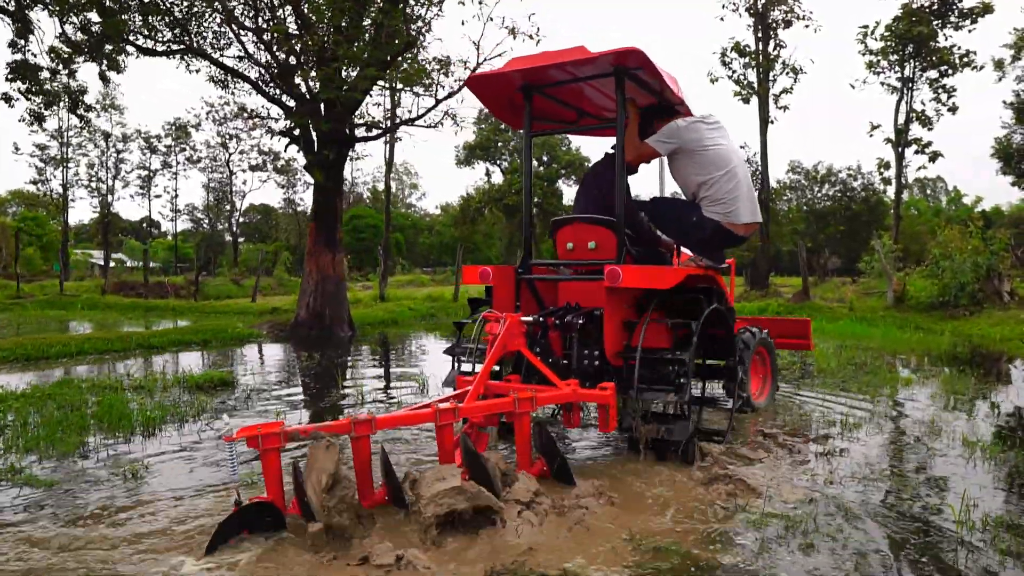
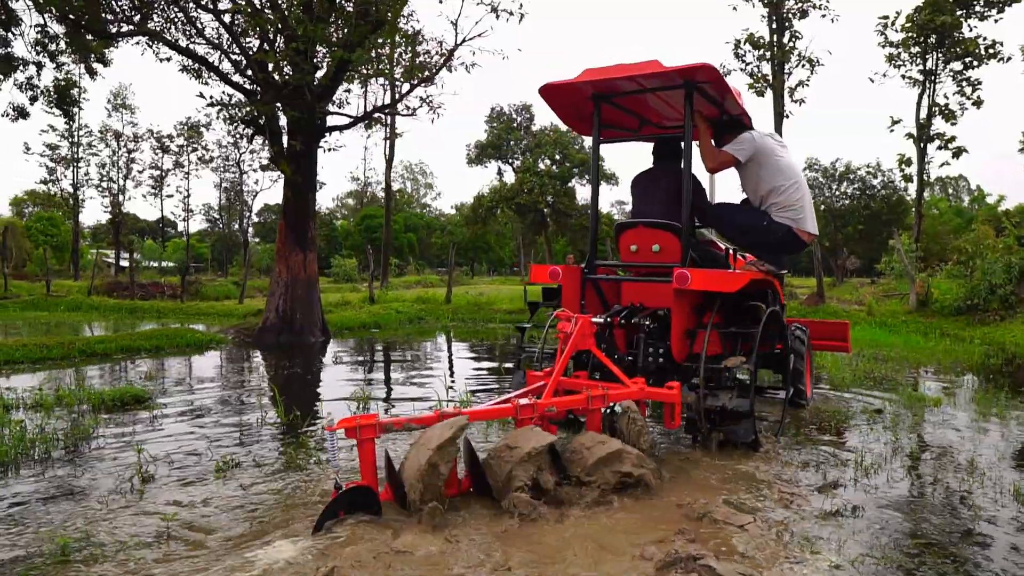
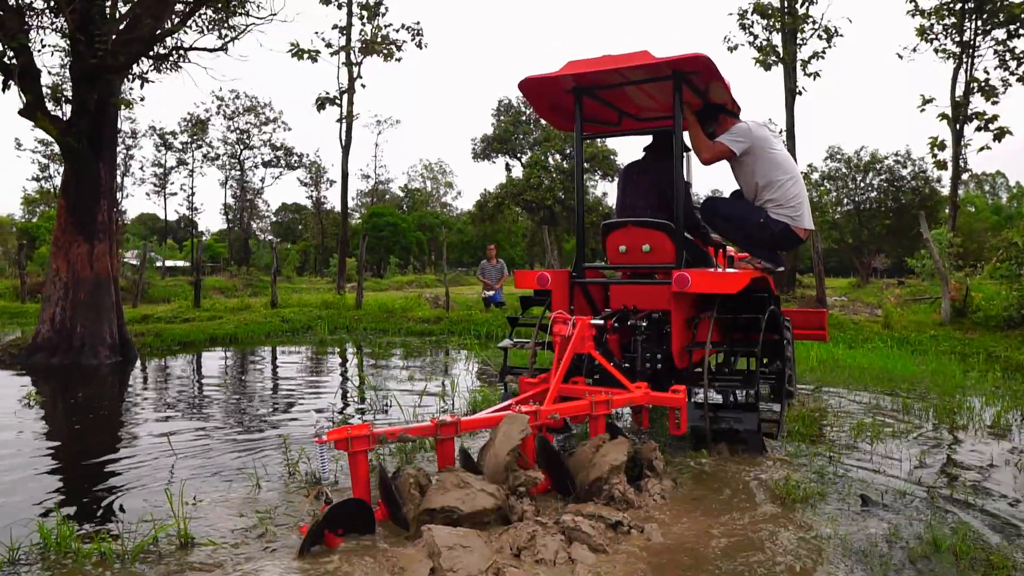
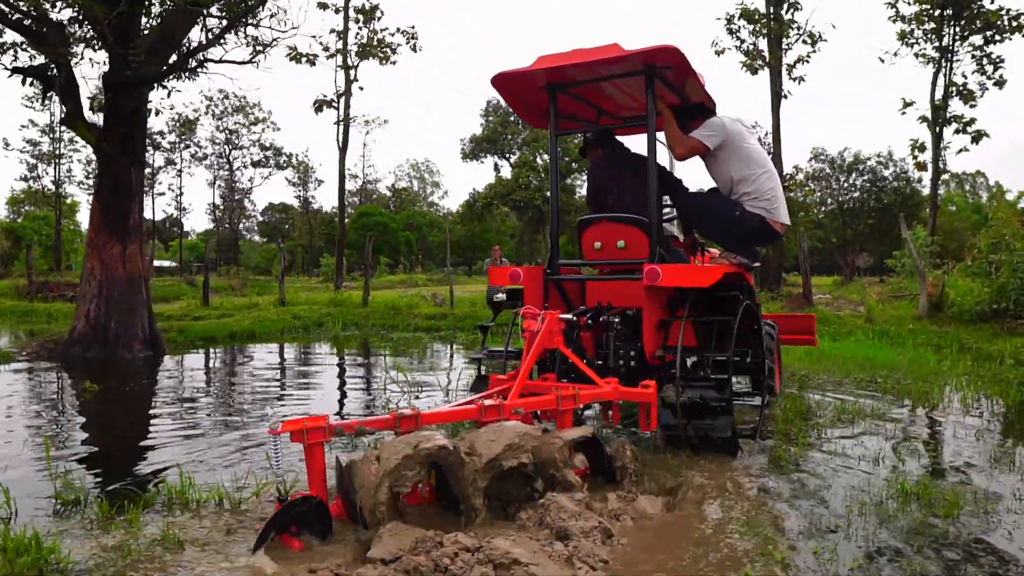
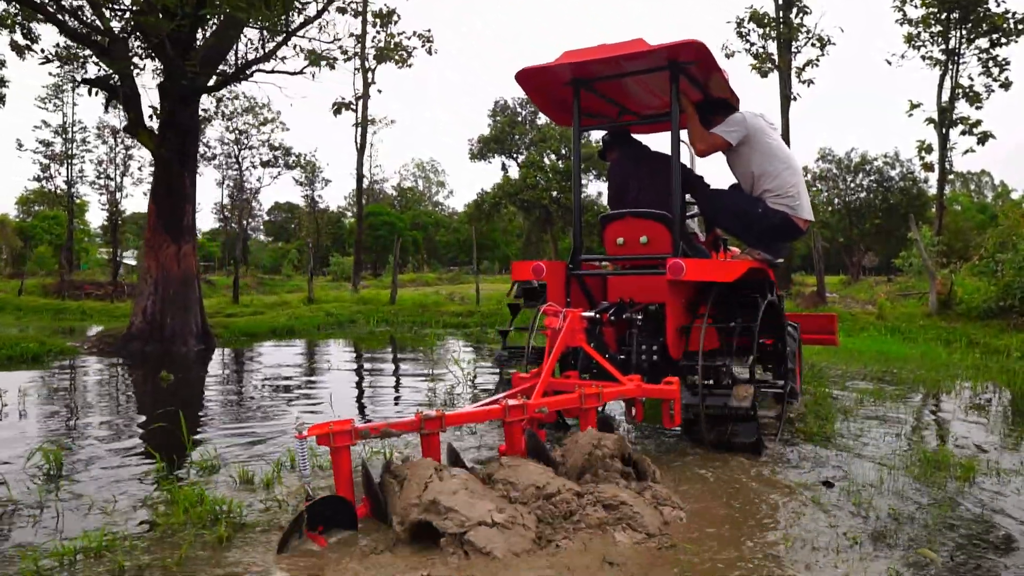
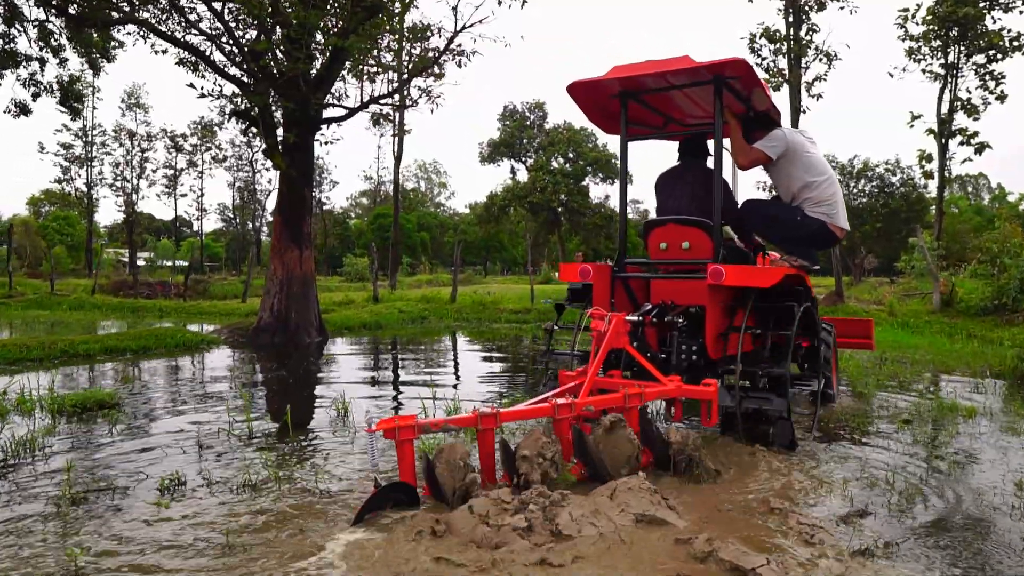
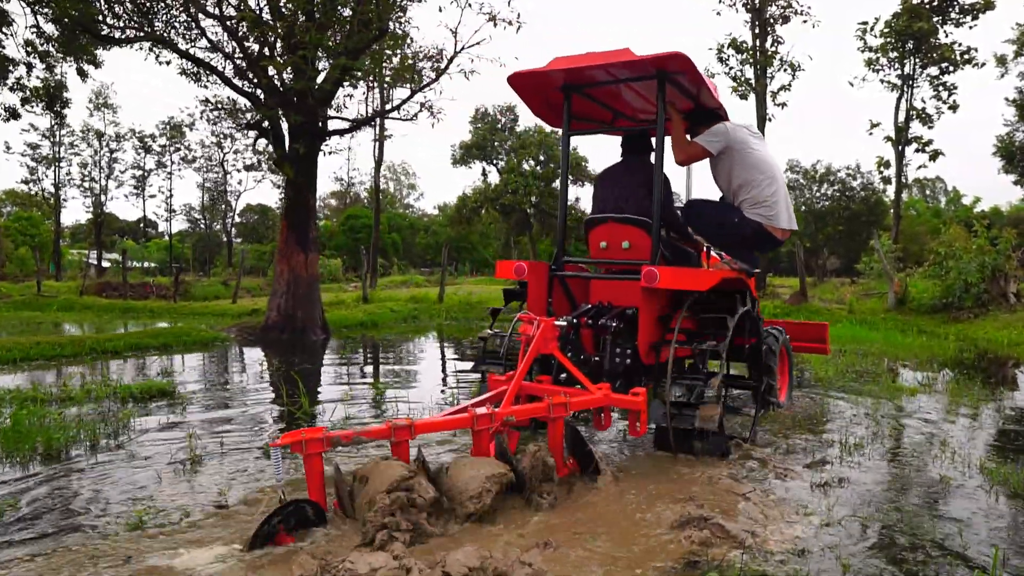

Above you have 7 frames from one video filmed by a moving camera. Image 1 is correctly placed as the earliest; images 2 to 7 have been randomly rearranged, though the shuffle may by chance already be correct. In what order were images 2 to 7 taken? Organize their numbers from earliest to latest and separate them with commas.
7, 2, 6, 5, 4, 3
